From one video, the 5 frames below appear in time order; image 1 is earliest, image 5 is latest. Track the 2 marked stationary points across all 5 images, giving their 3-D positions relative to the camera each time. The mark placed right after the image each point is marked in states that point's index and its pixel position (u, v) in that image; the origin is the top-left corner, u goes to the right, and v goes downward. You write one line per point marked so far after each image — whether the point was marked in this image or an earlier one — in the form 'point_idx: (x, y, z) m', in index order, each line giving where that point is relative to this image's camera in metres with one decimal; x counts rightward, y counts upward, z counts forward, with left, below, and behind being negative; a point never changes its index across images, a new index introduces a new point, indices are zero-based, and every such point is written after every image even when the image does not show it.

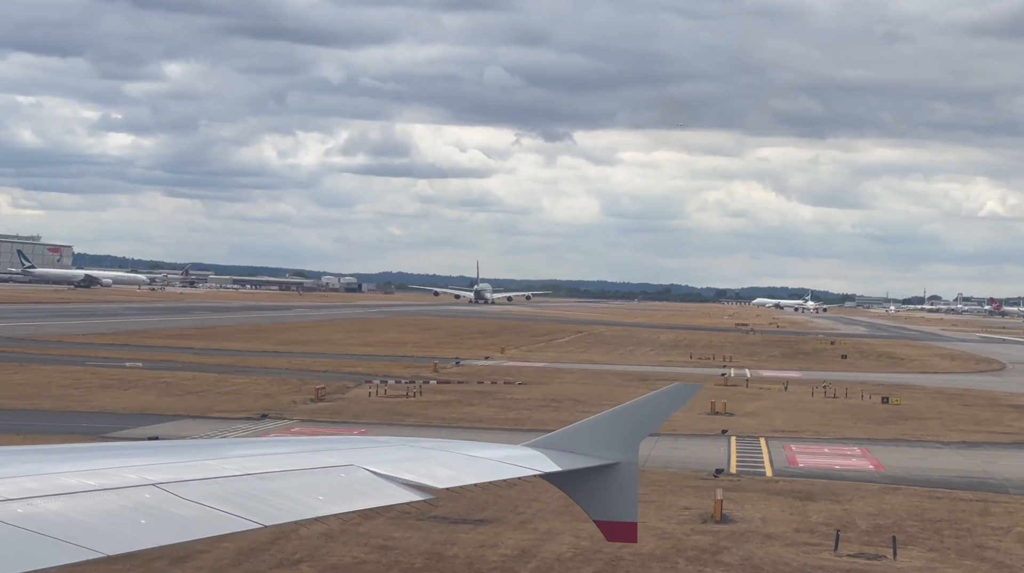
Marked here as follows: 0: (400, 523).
0: (-1.4, -3.0, +15.0) m
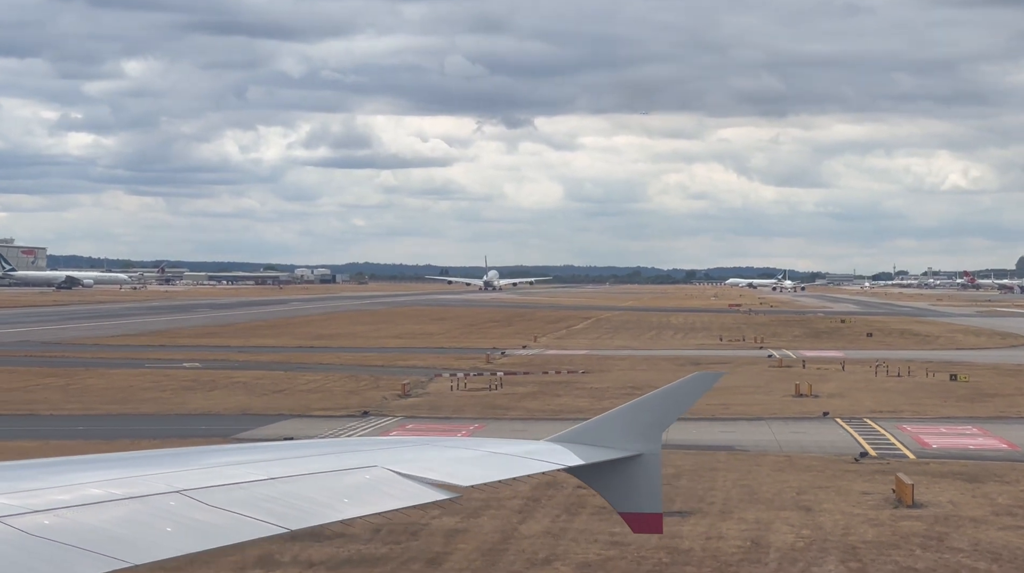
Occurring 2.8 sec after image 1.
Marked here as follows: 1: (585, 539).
0: (+1.2, -2.9, +14.9) m
1: (+0.8, -2.9, +13.5) m
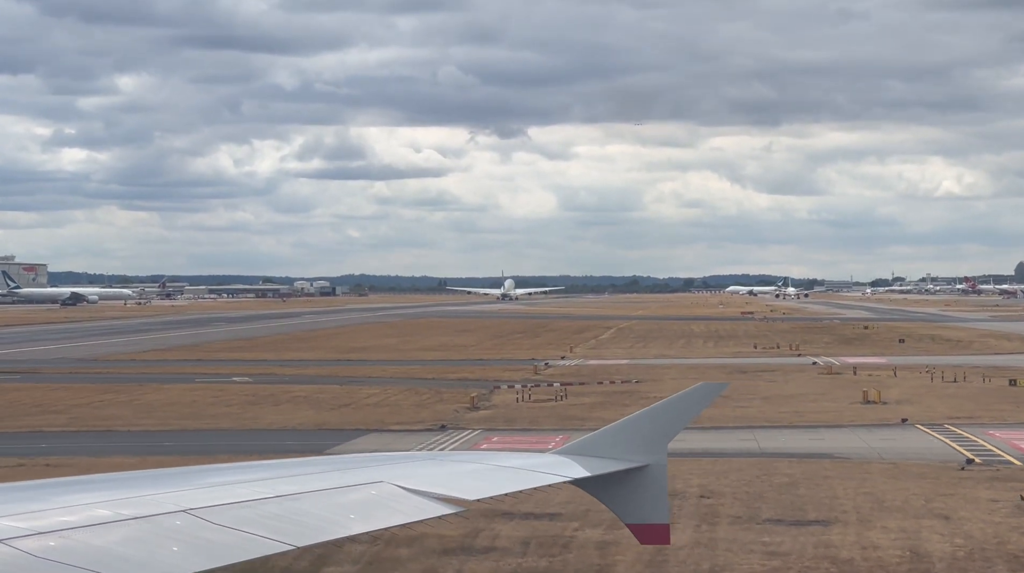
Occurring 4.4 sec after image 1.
0: (+2.9, -3.0, +14.7) m
1: (+2.6, -3.0, +13.3) m
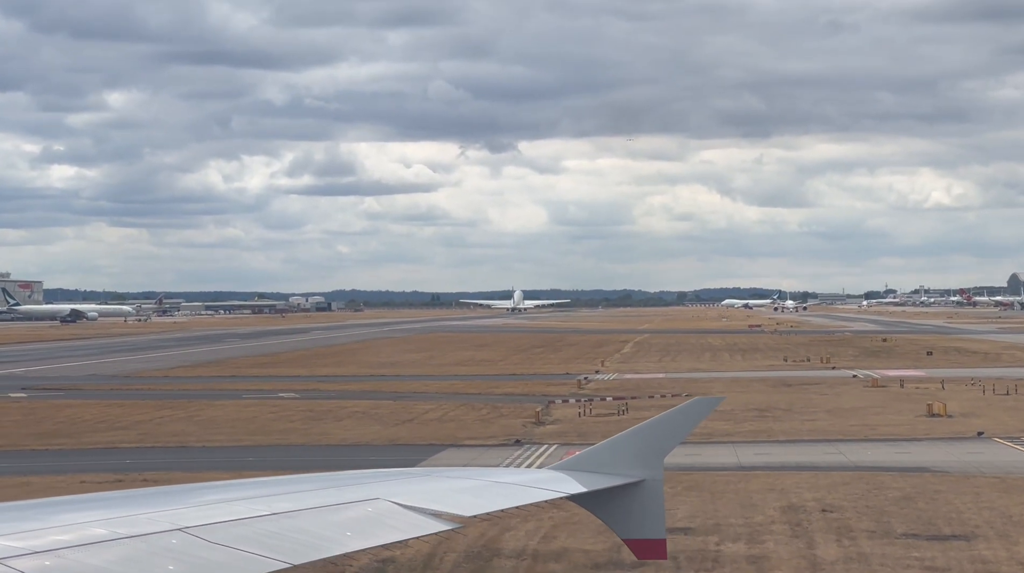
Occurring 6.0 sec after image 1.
0: (+4.7, -3.2, +14.6) m
1: (+4.3, -3.1, +13.2) m
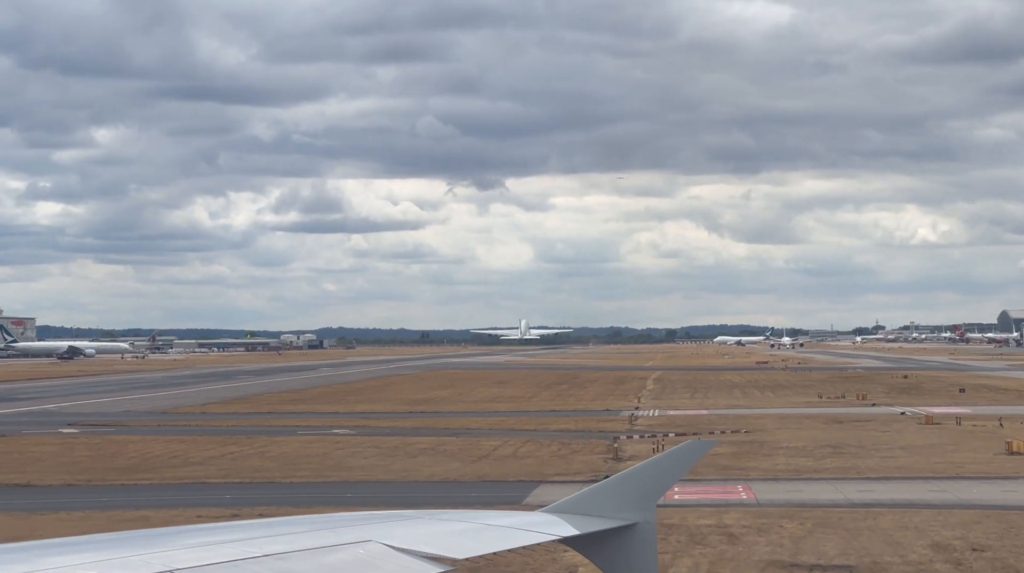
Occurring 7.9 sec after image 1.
0: (+6.7, -3.6, +14.4) m
1: (+6.3, -3.5, +13.0) m
